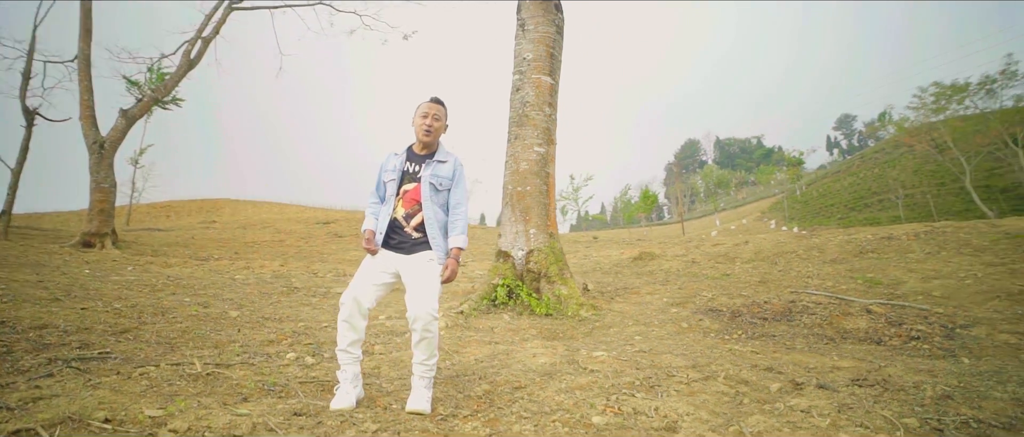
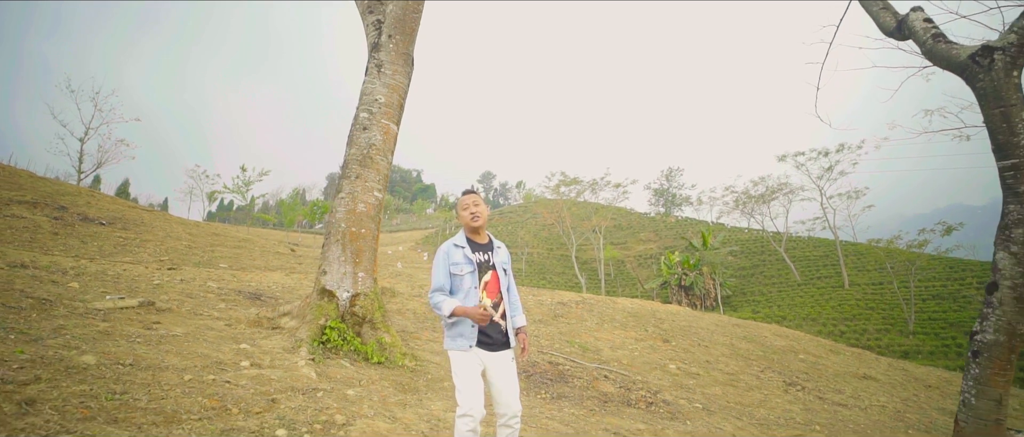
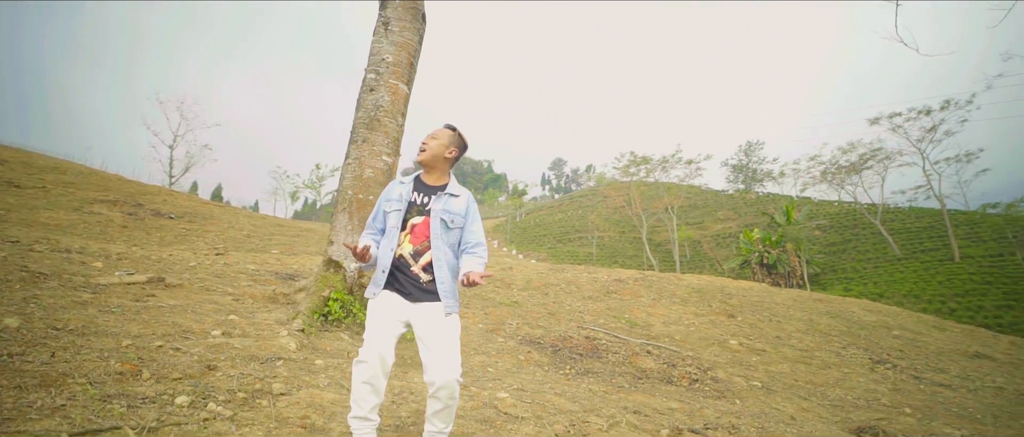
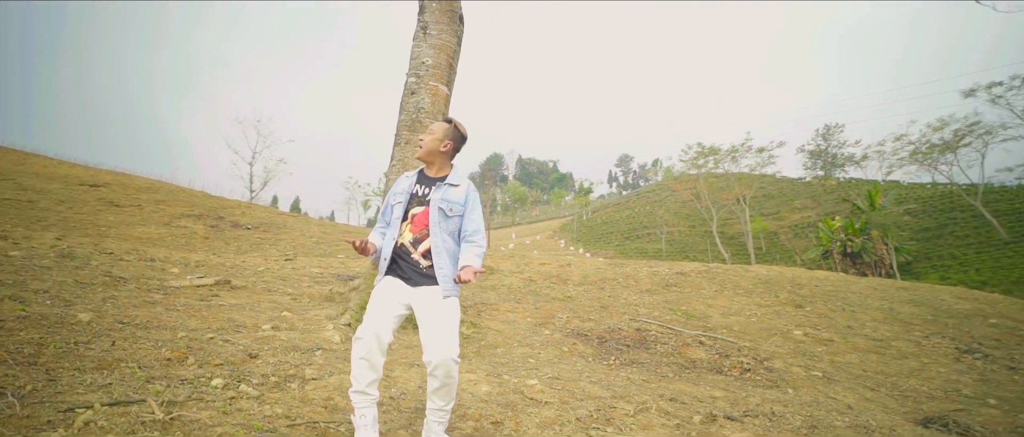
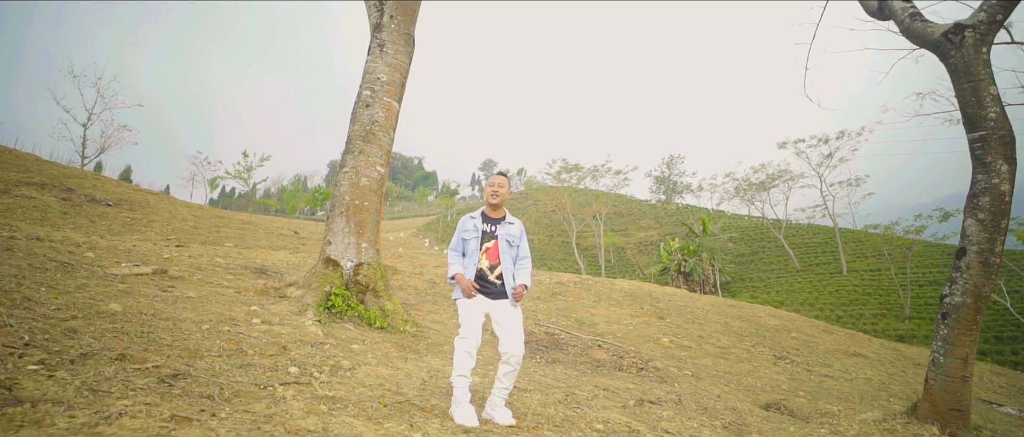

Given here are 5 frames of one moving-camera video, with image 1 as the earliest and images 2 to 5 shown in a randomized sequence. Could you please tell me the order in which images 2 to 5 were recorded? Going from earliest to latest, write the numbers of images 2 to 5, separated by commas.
4, 3, 2, 5
